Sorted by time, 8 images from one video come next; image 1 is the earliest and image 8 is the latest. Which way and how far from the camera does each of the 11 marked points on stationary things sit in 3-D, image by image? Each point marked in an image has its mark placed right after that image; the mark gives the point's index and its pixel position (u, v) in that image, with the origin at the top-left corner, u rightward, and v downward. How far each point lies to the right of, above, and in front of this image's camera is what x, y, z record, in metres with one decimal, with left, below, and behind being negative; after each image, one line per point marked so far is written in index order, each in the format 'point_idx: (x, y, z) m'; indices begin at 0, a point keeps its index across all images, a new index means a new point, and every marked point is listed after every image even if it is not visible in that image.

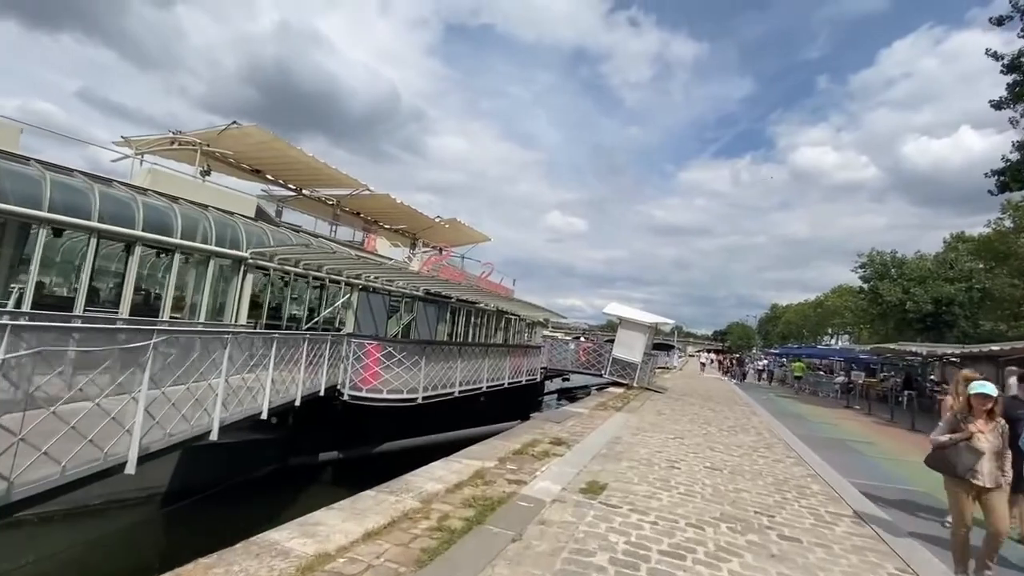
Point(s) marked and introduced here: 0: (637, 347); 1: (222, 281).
0: (+5.1, -2.4, +19.4) m
1: (-7.5, +0.1, +12.4) m
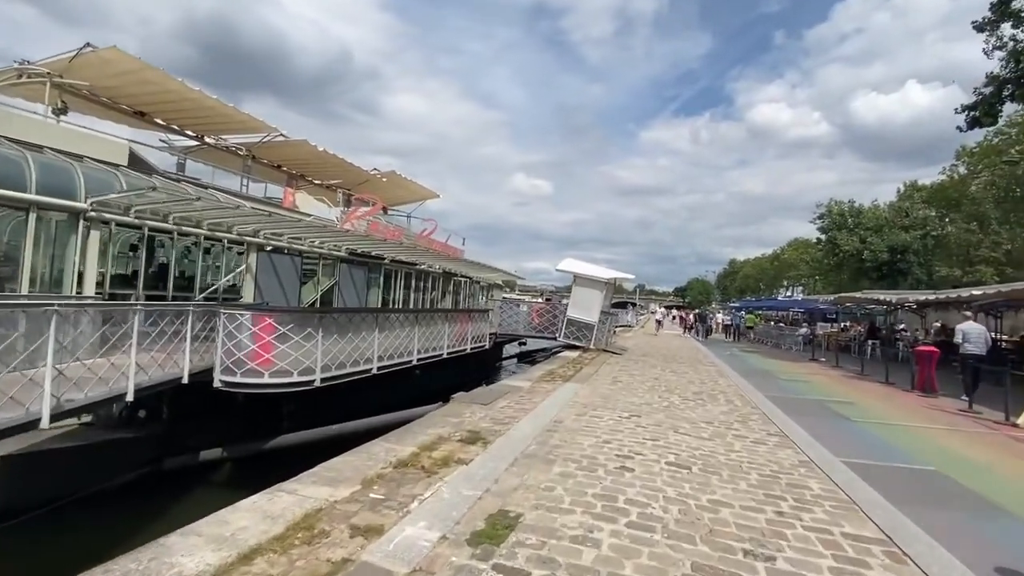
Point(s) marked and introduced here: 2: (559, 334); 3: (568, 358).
0: (+3.0, -0.6, +17.6) m
1: (-9.1, +0.9, +9.5) m
2: (+1.7, -1.7, +18.0) m
3: (+1.6, -2.1, +14.3) m
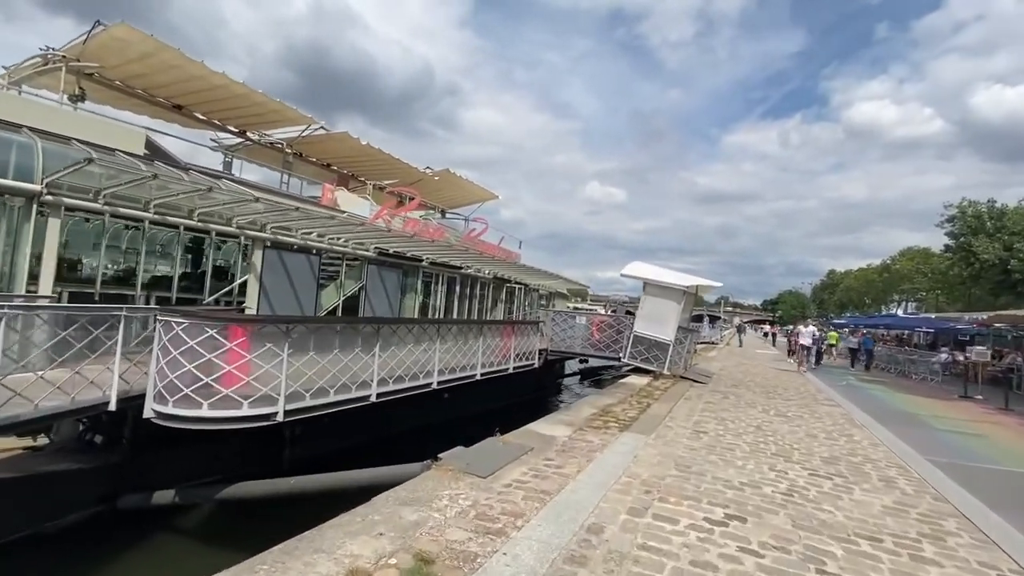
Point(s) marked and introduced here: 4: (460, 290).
0: (+4.7, -0.9, +14.2) m
1: (-8.5, +0.9, +8.1) m
2: (+3.4, -2.0, +14.9) m
3: (+2.8, -2.3, +11.2) m
4: (-2.0, -0.1, +18.4) m
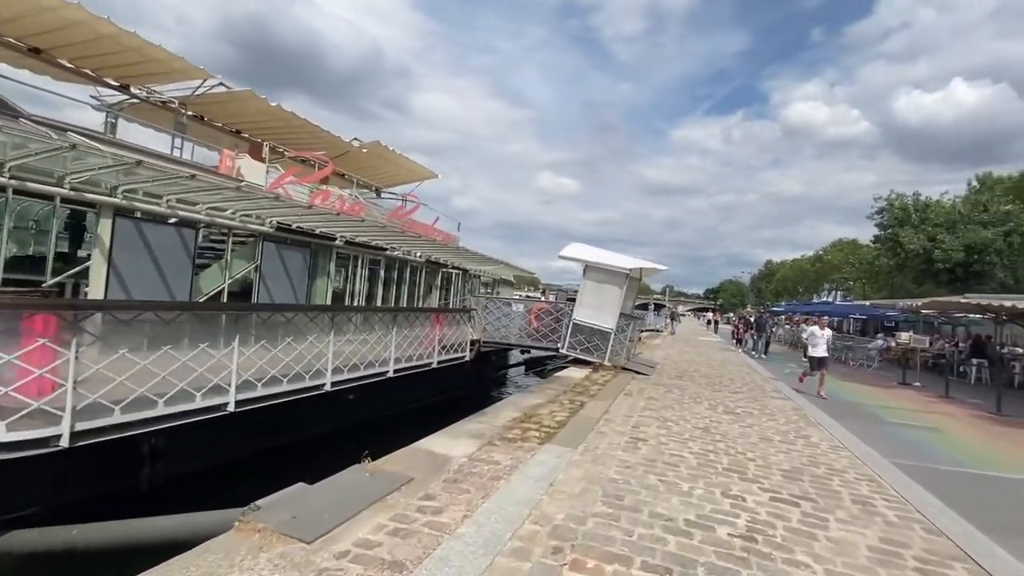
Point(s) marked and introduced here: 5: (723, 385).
0: (+2.7, -0.5, +13.0) m
1: (-9.8, +1.2, +5.6) m
2: (+1.4, -1.6, +13.5) m
3: (+1.1, -1.9, +9.8) m
4: (-4.3, +0.5, +16.5) m
5: (+5.0, -2.3, +11.5) m
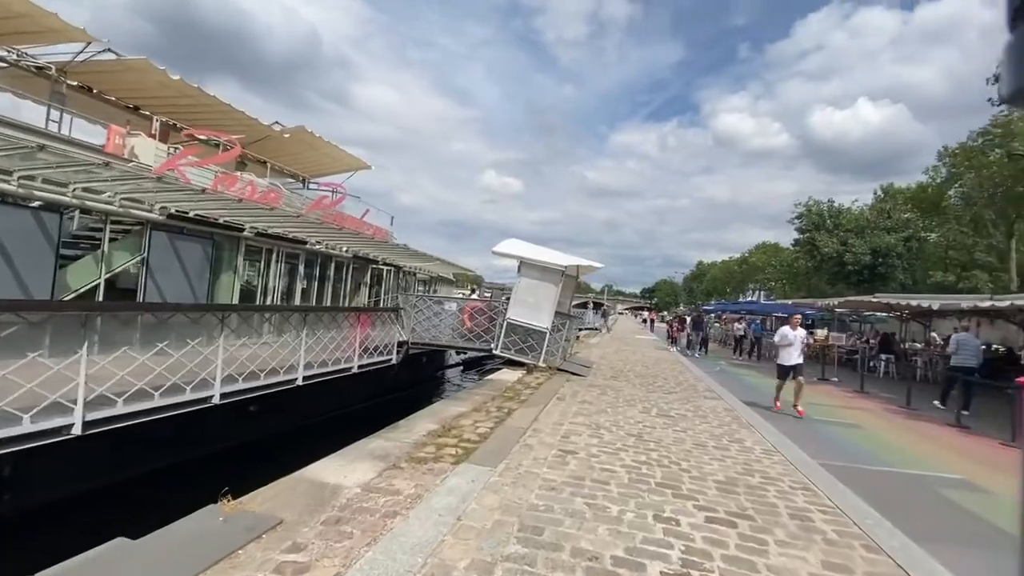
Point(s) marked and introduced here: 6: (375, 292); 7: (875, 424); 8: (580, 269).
0: (+0.9, -0.4, +12.5) m
1: (-10.6, +1.3, +3.7) m
2: (-0.5, -1.5, +12.9) m
3: (-0.3, -1.9, +9.2) m
4: (-6.4, +0.6, +15.1) m
5: (+3.4, -2.3, +11.3) m
6: (-5.5, -0.1, +19.2) m
7: (+7.5, -2.8, +10.0) m
8: (+1.9, +0.5, +13.7) m
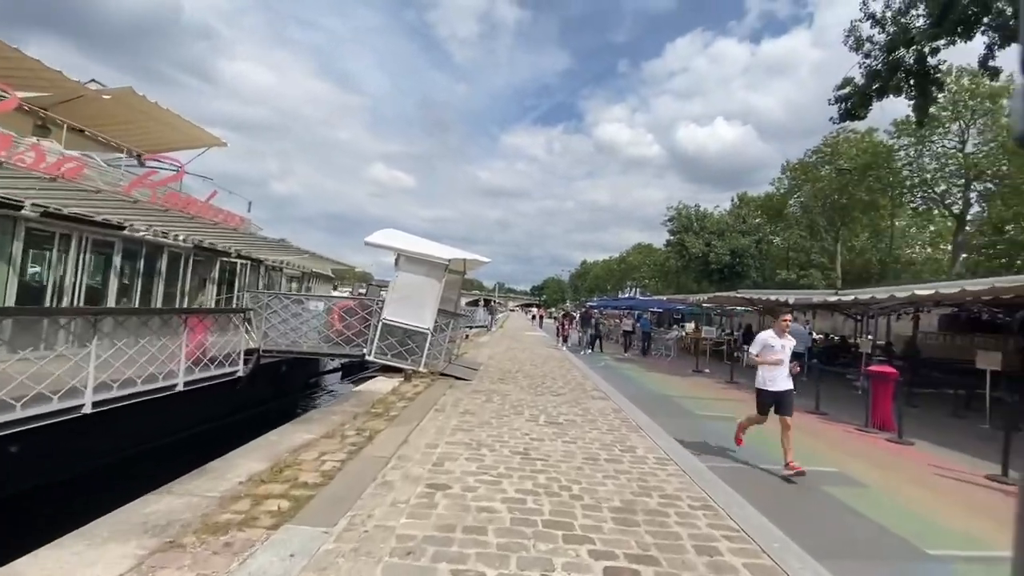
0: (-2.0, -0.3, +11.3) m
1: (-11.3, +1.3, +0.1) m
2: (-3.4, -1.4, +11.3) m
3: (-2.4, -1.8, +7.8) m
4: (-9.7, +0.7, +12.2) m
5: (+0.8, -2.2, +10.6) m
6: (-9.7, 0.0, +16.4) m
7: (+5.0, -2.7, +10.3) m
8: (-1.2, +0.6, +12.7) m
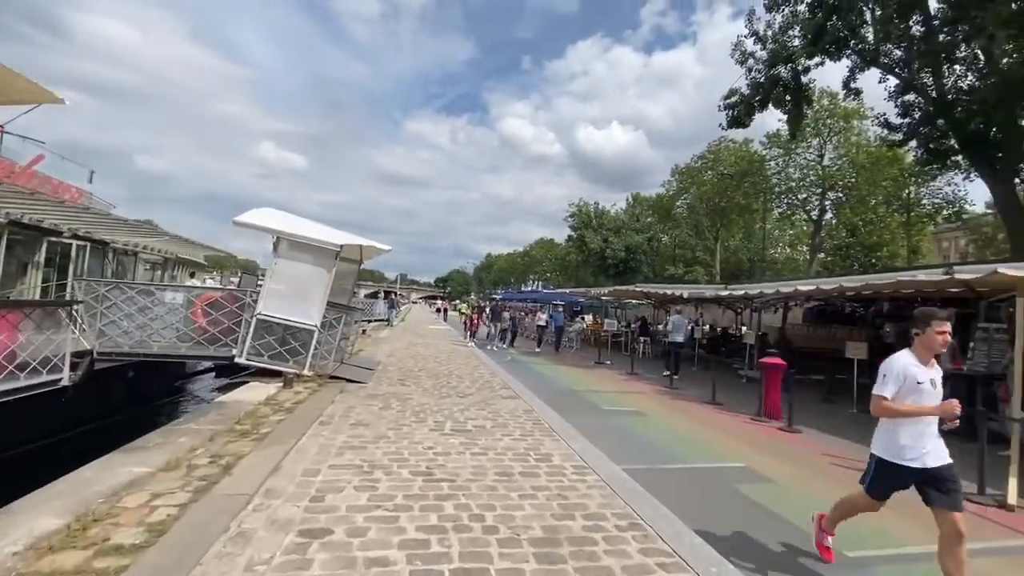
0: (-4.0, -0.1, +9.9) m
1: (-10.9, +1.4, -2.9) m
2: (-5.4, -1.2, +9.7) m
3: (-3.8, -1.7, +6.4) m
4: (-11.8, +0.9, +9.3) m
5: (-1.2, -2.0, +9.8) m
6: (-12.6, +0.3, +13.4) m
7: (+3.0, -2.6, +10.3) m
8: (-3.5, +0.8, +11.4) m
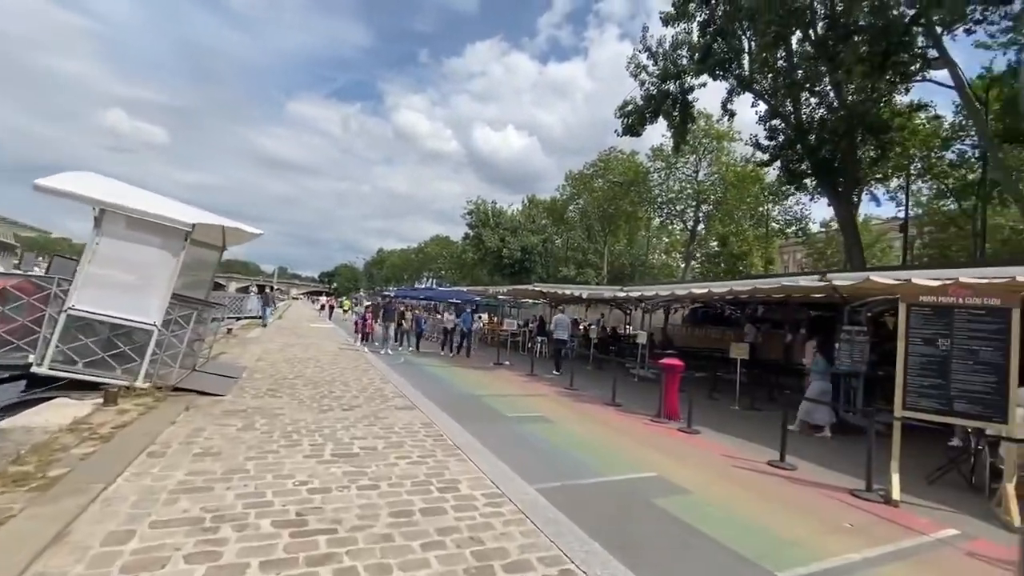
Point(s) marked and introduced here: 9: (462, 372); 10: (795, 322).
0: (-5.8, 0.0, +7.9) m
1: (-9.7, +1.7, -6.1) m
2: (-7.1, -1.0, +7.4) m
3: (-4.8, -1.5, +4.6) m
4: (-13.2, +1.3, +5.6) m
5: (-3.1, -1.9, +8.5) m
6: (-14.9, +0.7, +9.5) m
7: (+0.9, -2.6, +9.9) m
8: (-5.6, +1.0, +9.5) m
9: (-1.5, -2.6, +14.8) m
10: (+9.1, -1.1, +15.3) m
